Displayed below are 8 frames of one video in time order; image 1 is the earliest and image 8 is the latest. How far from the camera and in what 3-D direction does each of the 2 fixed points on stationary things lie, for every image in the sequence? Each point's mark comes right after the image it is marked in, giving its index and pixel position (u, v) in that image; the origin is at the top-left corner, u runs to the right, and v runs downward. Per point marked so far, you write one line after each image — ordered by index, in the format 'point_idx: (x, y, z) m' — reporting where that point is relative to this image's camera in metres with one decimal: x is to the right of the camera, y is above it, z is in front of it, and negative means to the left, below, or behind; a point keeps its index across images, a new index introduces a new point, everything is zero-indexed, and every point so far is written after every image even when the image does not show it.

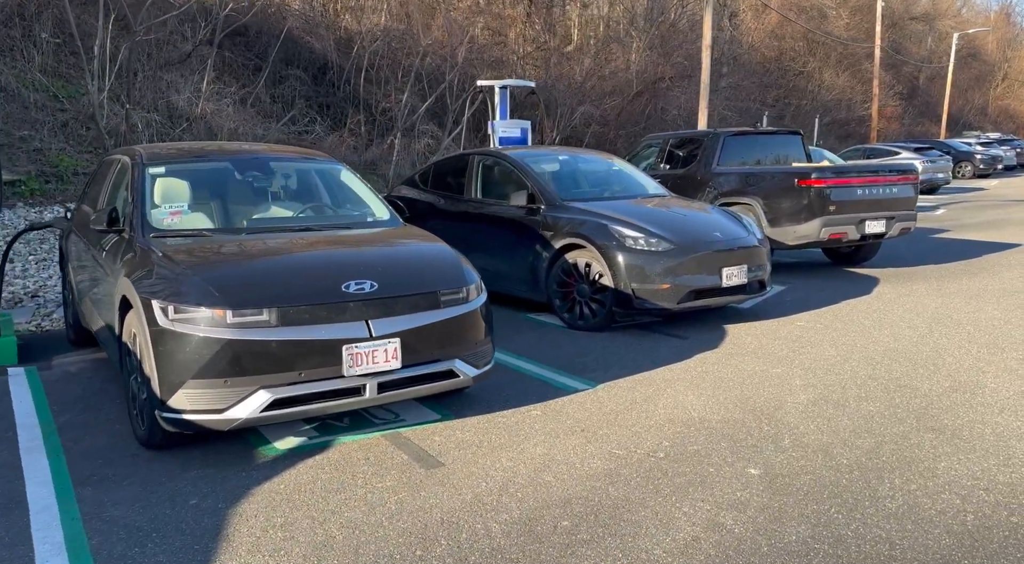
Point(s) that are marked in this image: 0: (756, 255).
0: (+2.2, +0.2, +6.9) m
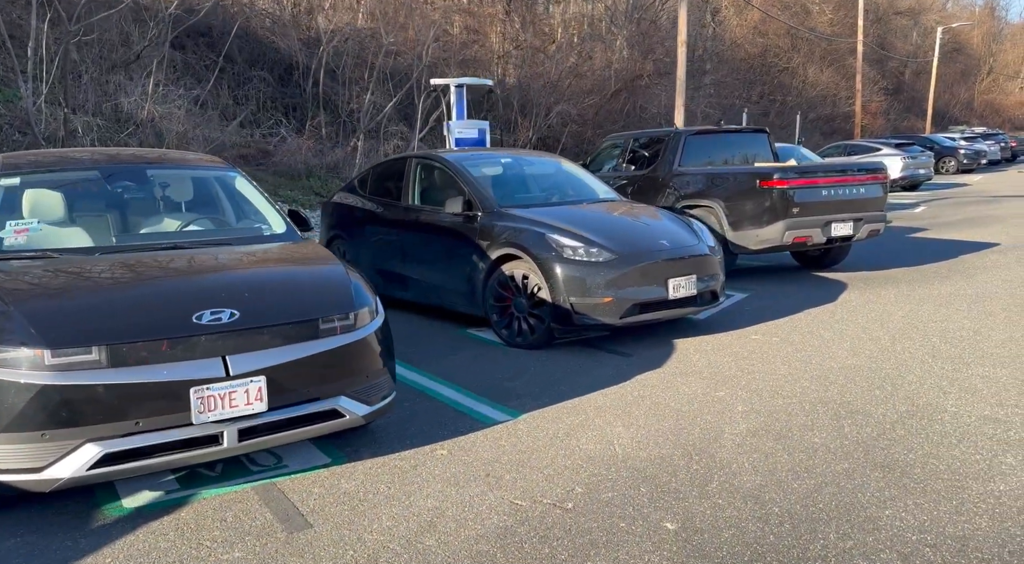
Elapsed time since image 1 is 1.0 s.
0: (+1.6, +0.1, +6.4) m
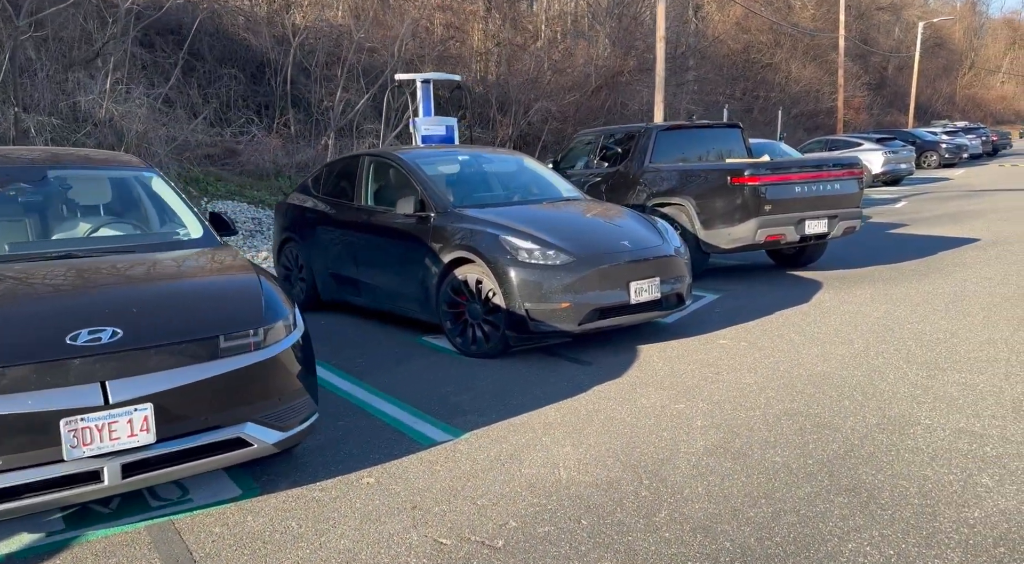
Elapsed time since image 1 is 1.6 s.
0: (+1.2, +0.1, +6.1) m
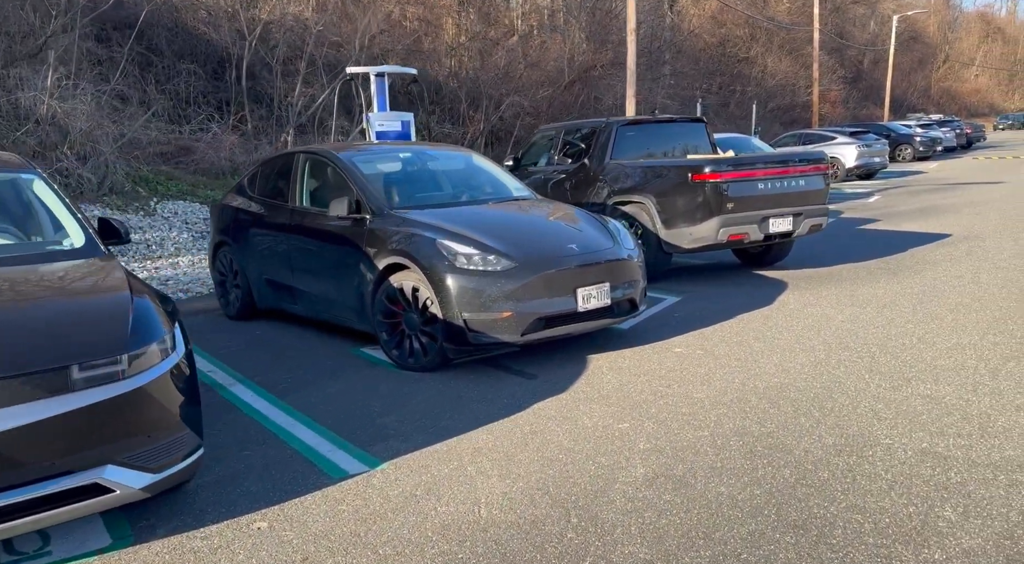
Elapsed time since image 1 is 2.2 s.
0: (+0.8, +0.1, +5.7) m
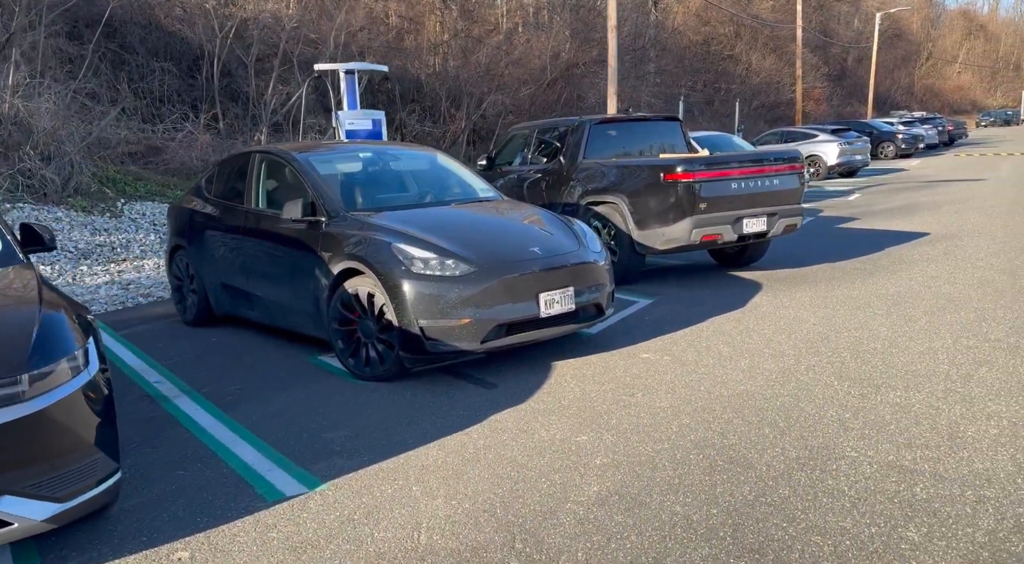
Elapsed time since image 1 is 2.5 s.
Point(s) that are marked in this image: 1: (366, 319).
0: (+0.5, 0.0, +5.5) m
1: (-1.0, -0.3, +5.2) m
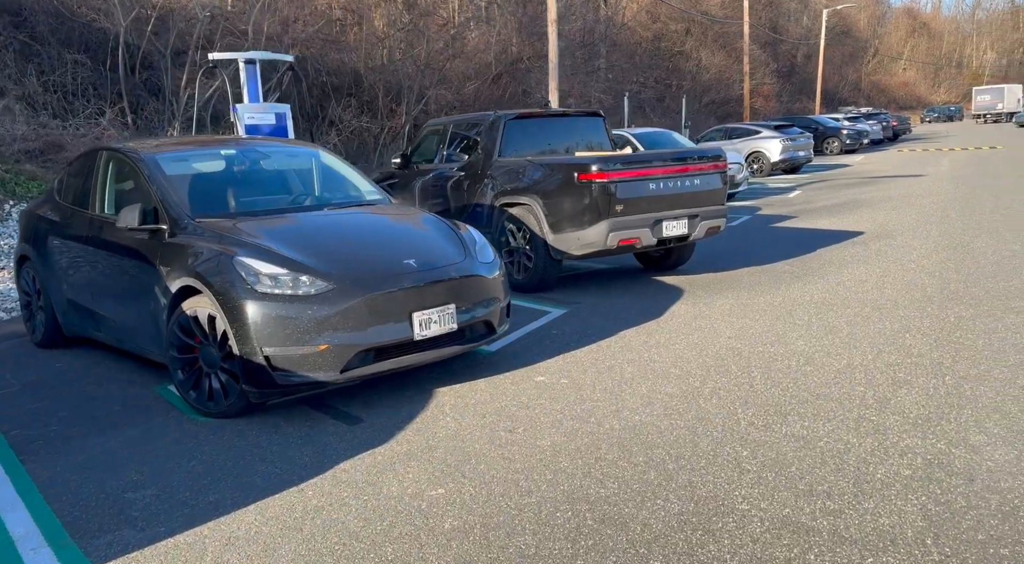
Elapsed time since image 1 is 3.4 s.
0: (-0.3, -0.1, +4.9) m
1: (-1.8, -0.4, +4.5) m
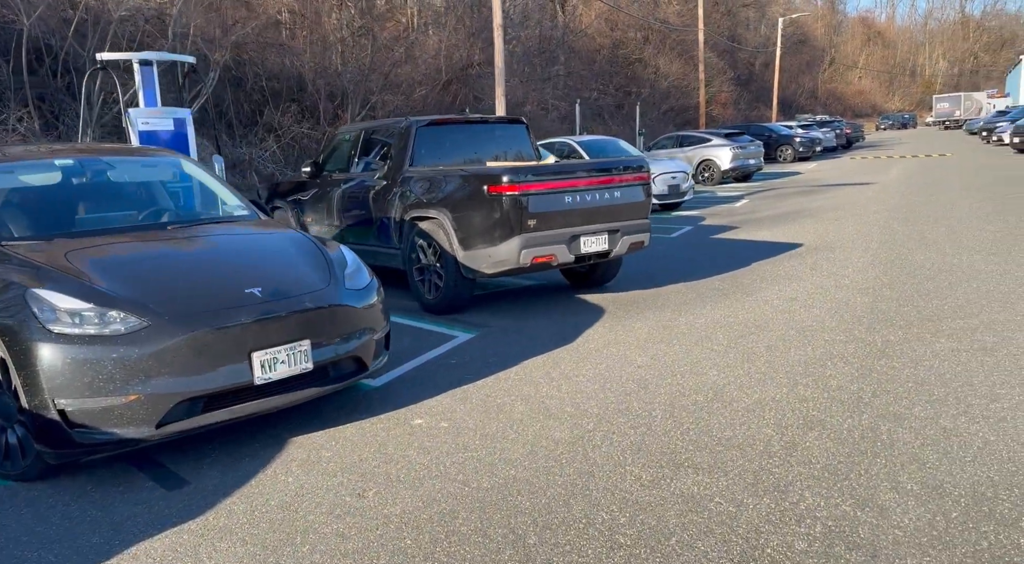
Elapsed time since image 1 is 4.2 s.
0: (-1.0, -0.2, +4.3) m
1: (-2.5, -0.6, +3.8) m
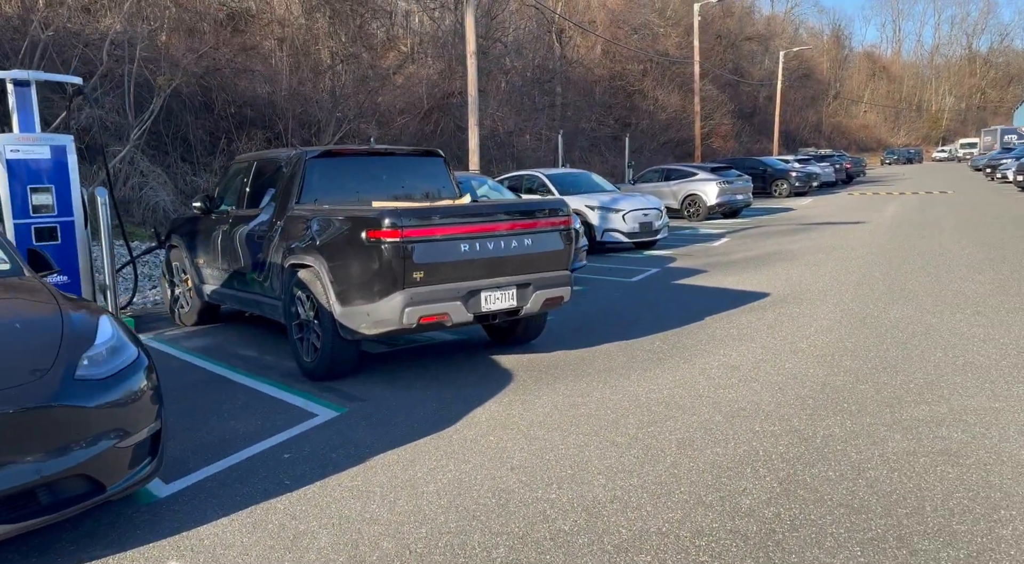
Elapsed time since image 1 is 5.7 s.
0: (-1.9, -0.6, +3.1) m
1: (-3.4, -0.9, +2.7) m
